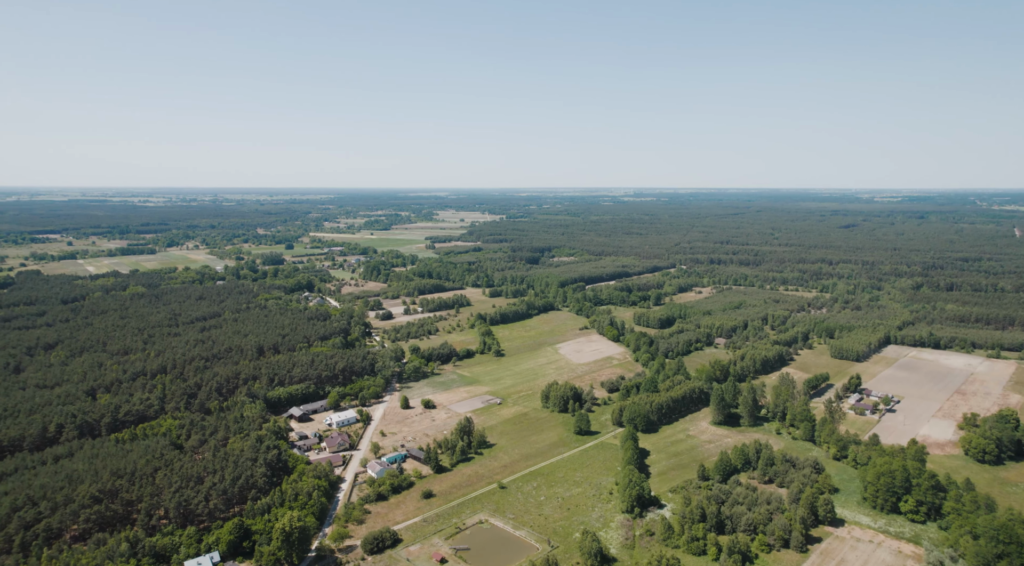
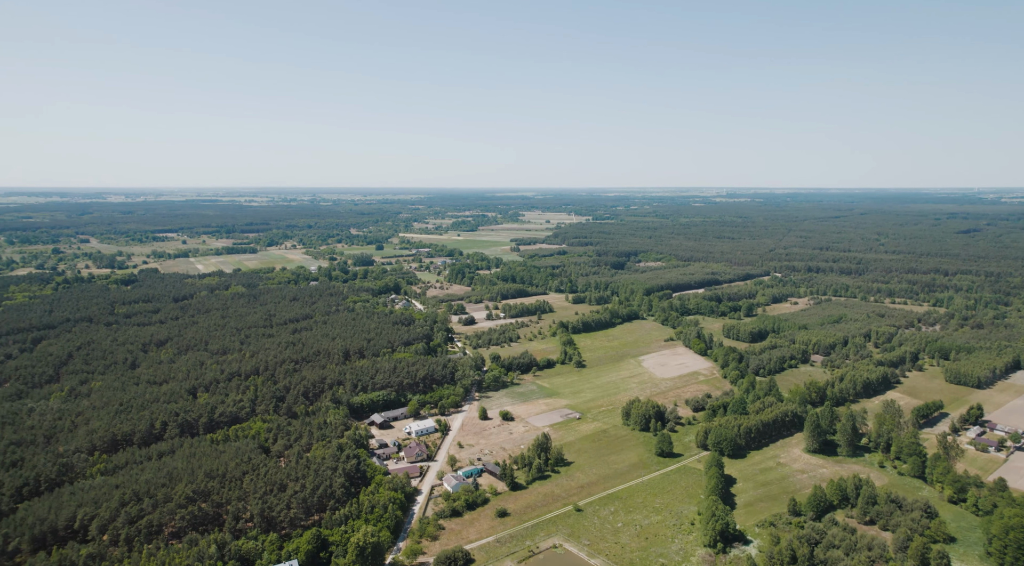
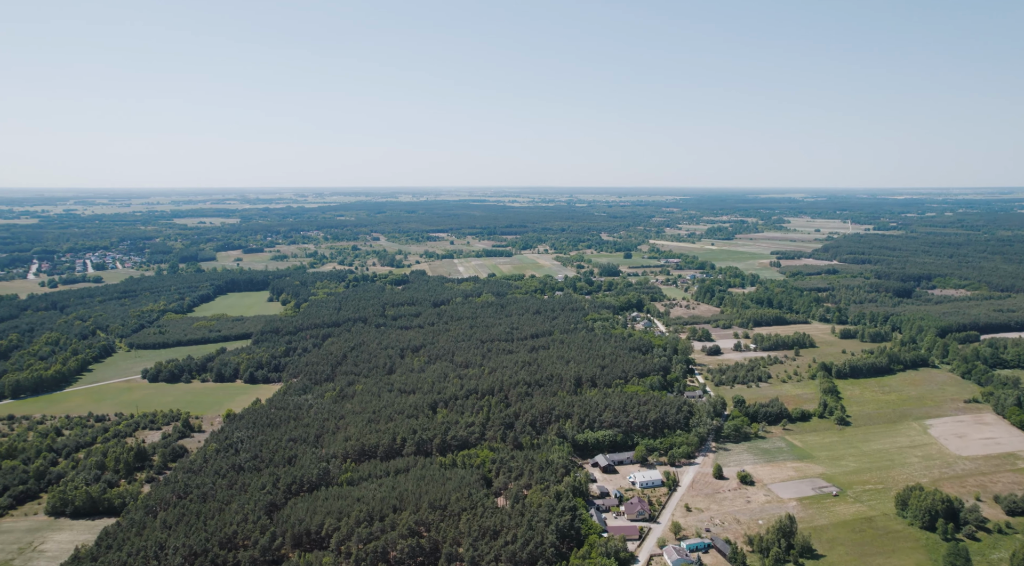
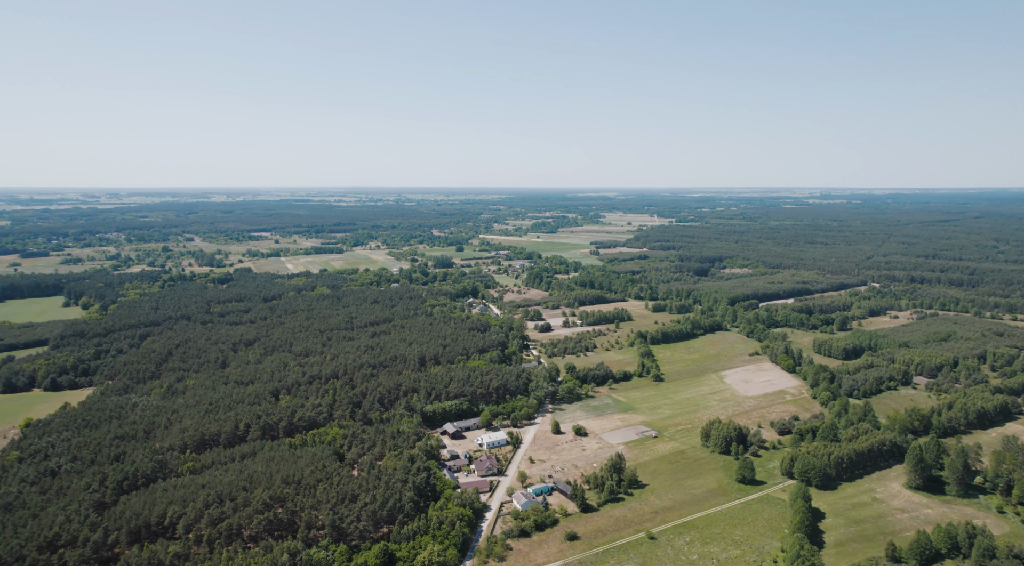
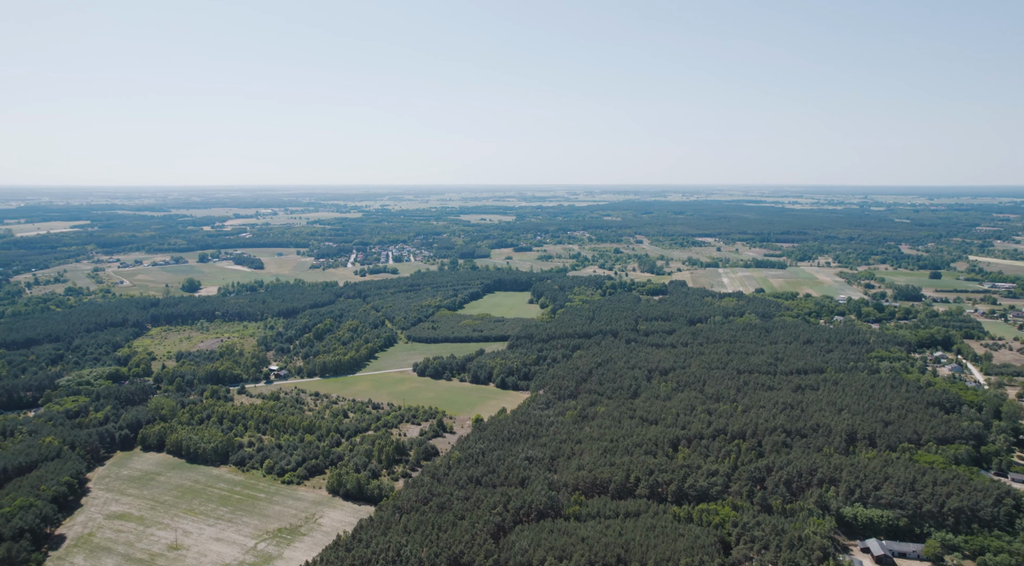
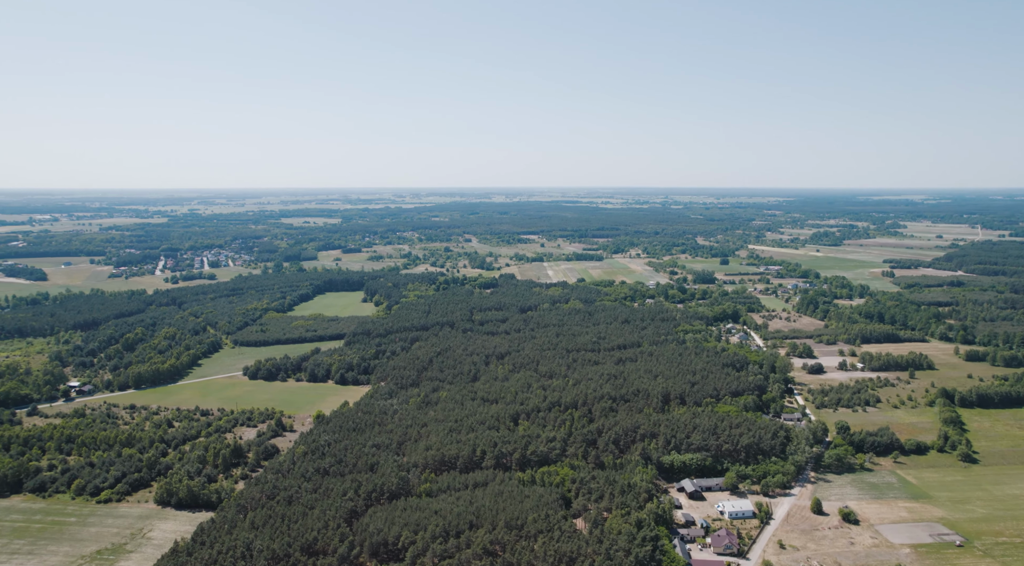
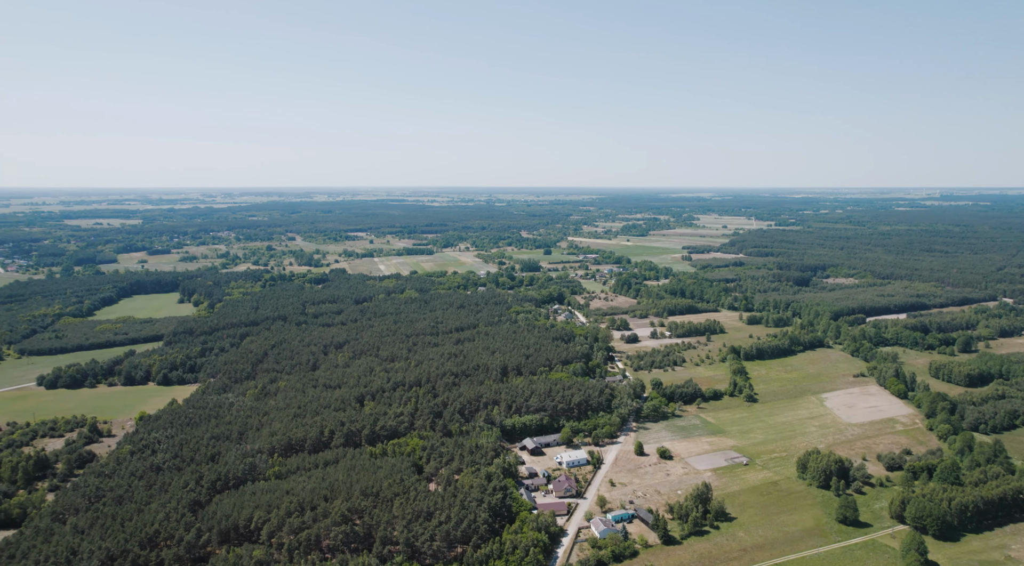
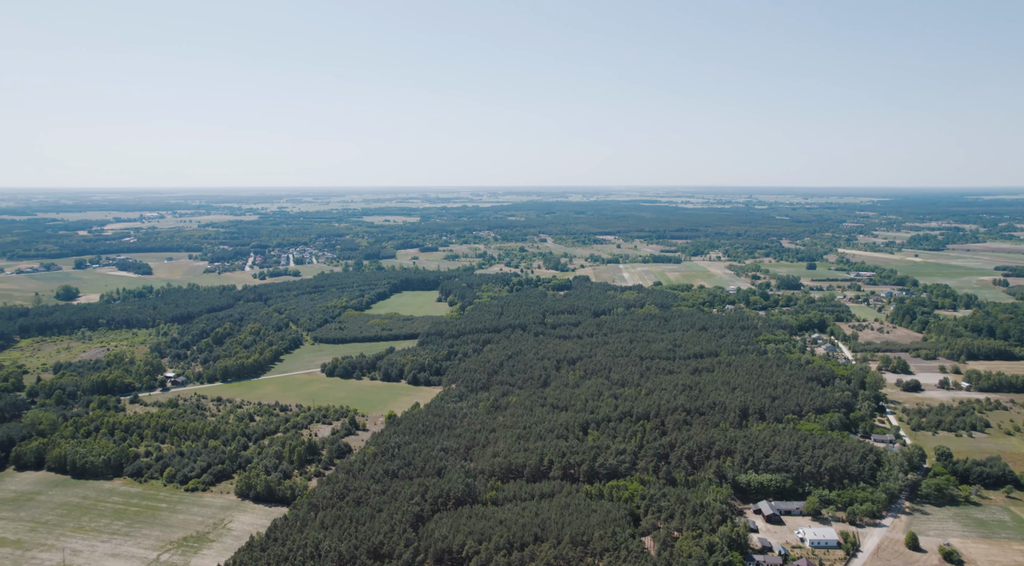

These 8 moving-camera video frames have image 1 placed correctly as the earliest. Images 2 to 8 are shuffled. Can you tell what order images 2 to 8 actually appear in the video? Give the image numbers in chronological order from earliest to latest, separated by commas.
2, 4, 7, 3, 6, 8, 5
